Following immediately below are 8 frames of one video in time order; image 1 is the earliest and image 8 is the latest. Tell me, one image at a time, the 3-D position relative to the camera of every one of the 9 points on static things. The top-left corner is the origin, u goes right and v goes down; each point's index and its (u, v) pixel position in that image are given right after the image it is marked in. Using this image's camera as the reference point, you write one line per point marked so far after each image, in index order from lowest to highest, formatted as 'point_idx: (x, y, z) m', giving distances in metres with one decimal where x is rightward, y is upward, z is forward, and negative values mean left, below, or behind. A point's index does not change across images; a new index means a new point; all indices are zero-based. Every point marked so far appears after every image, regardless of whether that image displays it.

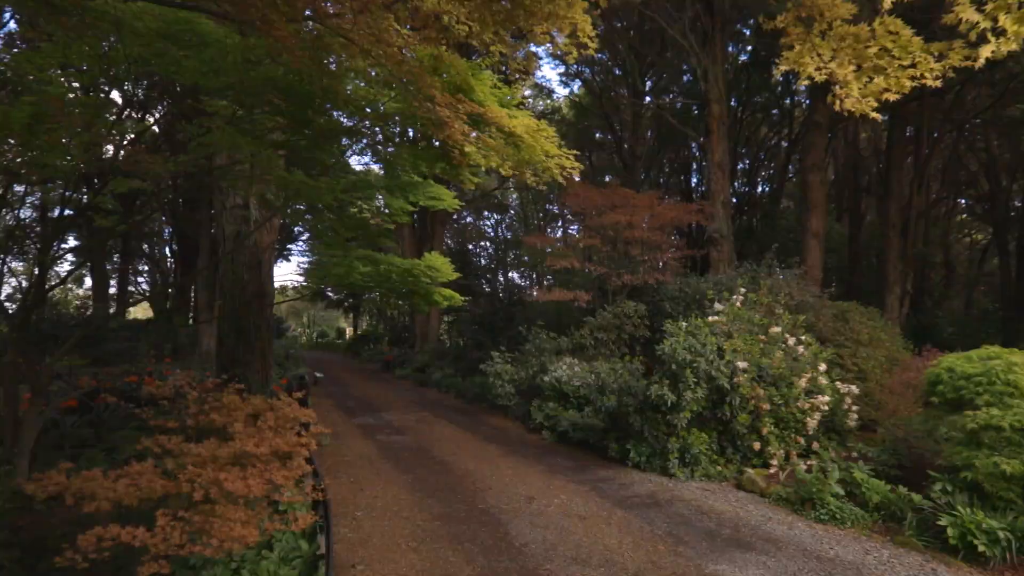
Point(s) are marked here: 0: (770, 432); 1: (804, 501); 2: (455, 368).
0: (+3.2, -1.8, +6.7) m
1: (+2.8, -2.0, +5.2) m
2: (-1.7, -2.3, +15.7) m
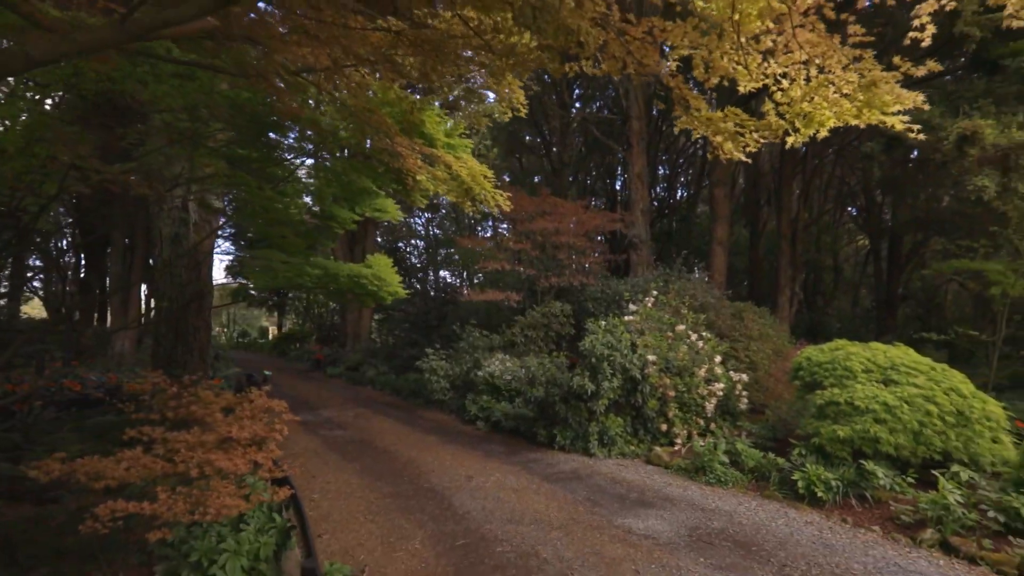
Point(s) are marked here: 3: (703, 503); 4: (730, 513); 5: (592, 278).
0: (+2.3, -1.8, +7.8) m
1: (+2.1, -2.1, +6.3) m
2: (-3.7, -2.3, +16.1) m
3: (+1.9, -2.1, +5.3) m
4: (+2.0, -2.1, +5.0) m
5: (+1.7, +0.3, +11.7) m
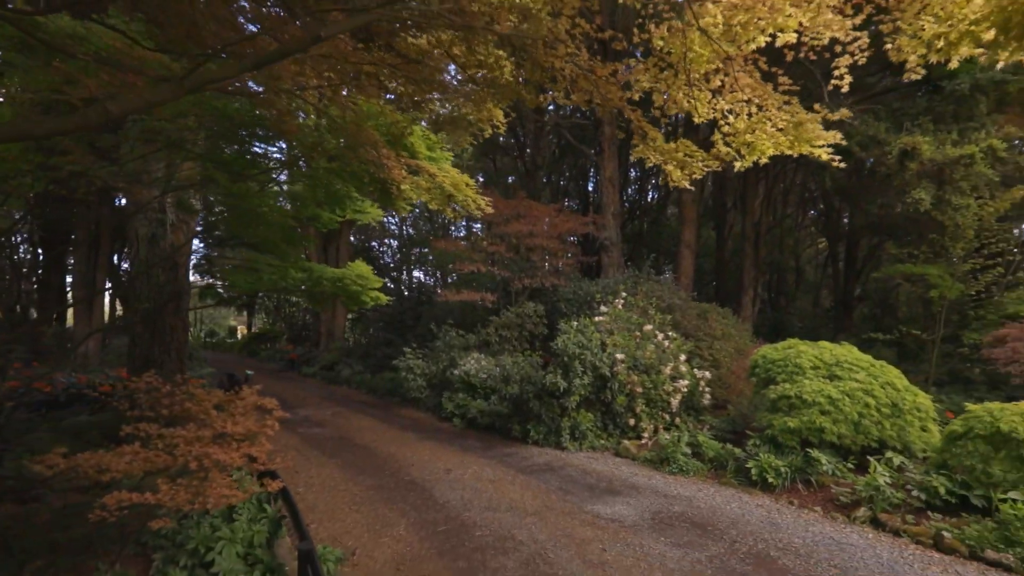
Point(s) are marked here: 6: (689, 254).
0: (+2.0, -1.9, +8.3) m
1: (+1.9, -2.1, +6.8) m
2: (-4.4, -2.3, +16.3) m
3: (+1.6, -2.2, +5.8) m
4: (+1.8, -2.1, +5.5) m
5: (+1.1, +0.2, +12.1) m
6: (+5.2, +1.0, +16.0) m
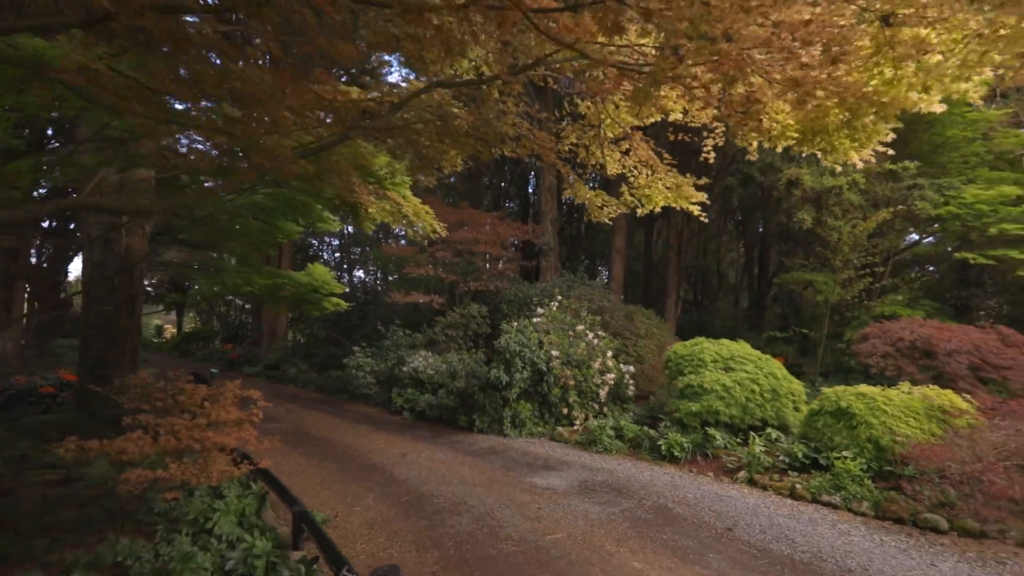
0: (+1.1, -1.9, +9.4) m
1: (+1.1, -2.2, +7.9) m
2: (-6.2, -2.3, +16.7) m
3: (+1.0, -2.2, +6.9) m
4: (+1.2, -2.2, +6.6) m
5: (-0.2, +0.2, +13.2) m
6: (+3.4, +0.9, +17.5) m
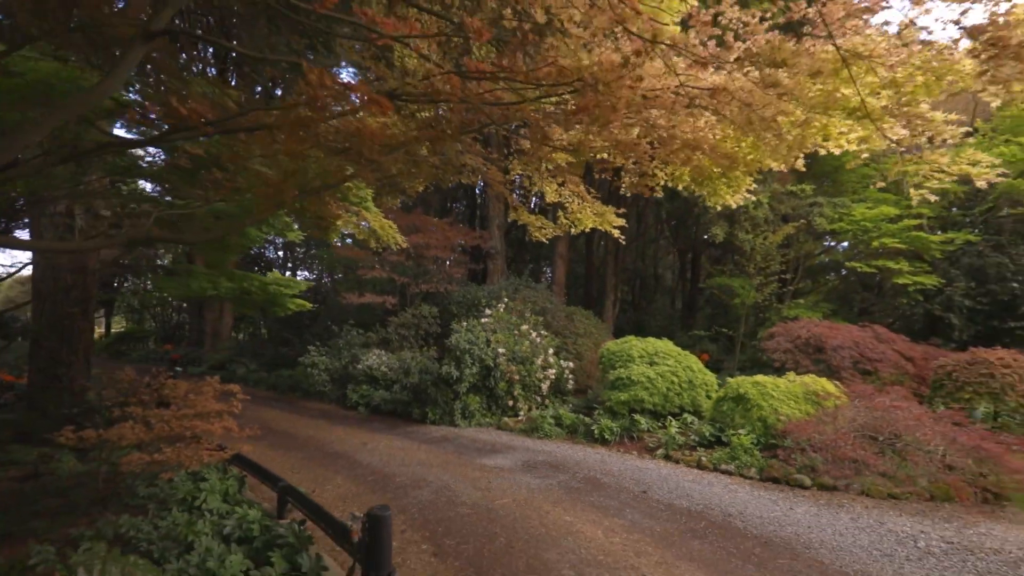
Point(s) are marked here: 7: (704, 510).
0: (+0.1, -2.0, +10.4) m
1: (+0.3, -2.3, +8.9) m
2: (-7.8, -2.3, +16.8) m
3: (+0.3, -2.3, +7.9) m
4: (+0.5, -2.3, +7.6) m
5: (-1.5, +0.1, +14.0) m
6: (+1.7, +0.9, +18.6) m
7: (+1.8, -2.1, +5.1) m
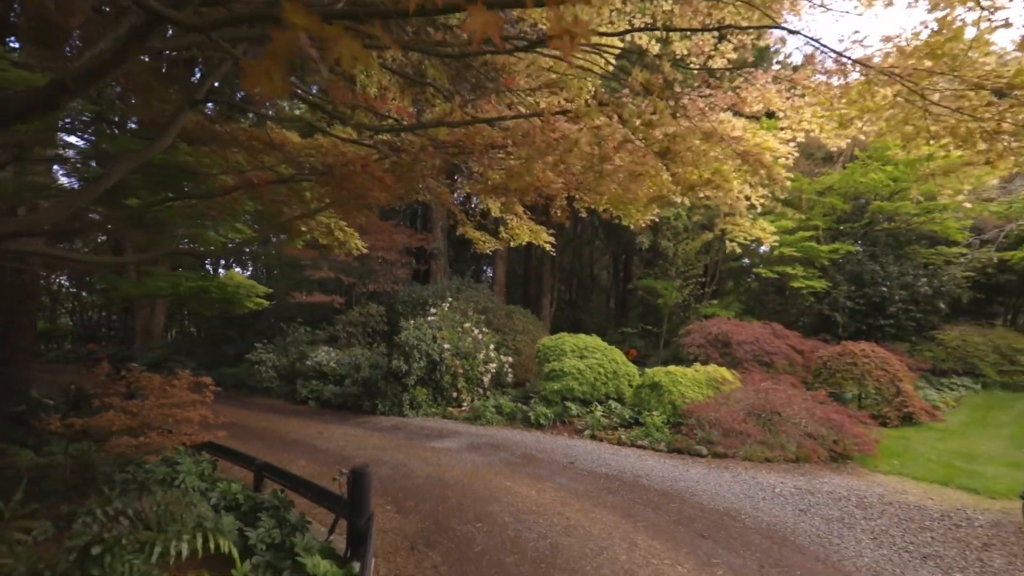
0: (-1.0, -2.0, +11.3) m
1: (-0.7, -2.3, +9.8) m
2: (-9.6, -2.3, +16.8) m
3: (-0.5, -2.3, +8.8) m
4: (-0.3, -2.3, +8.6) m
5: (-3.0, +0.1, +14.7) m
6: (-0.3, +0.9, +19.6) m
7: (+1.2, -2.1, +6.2) m
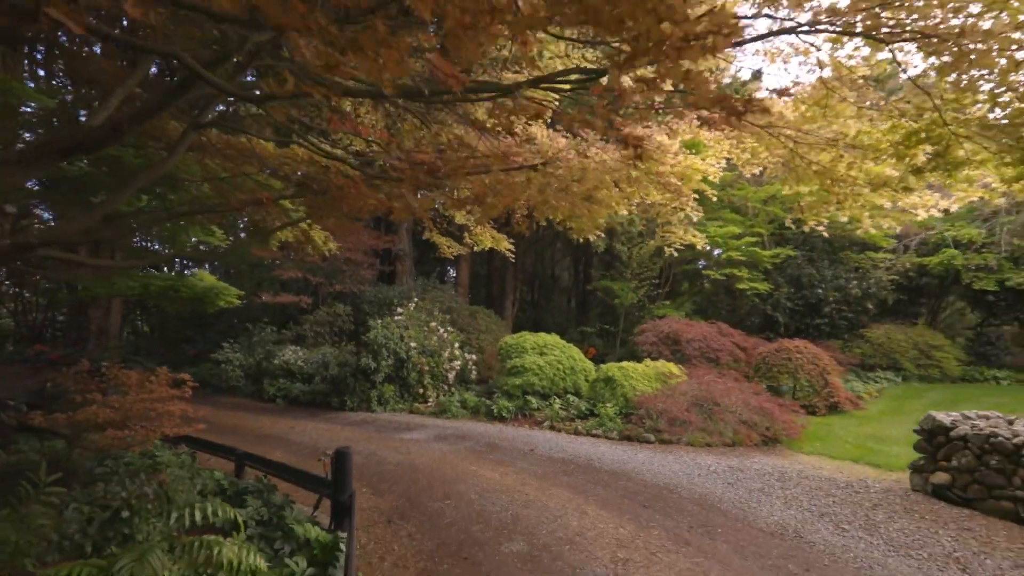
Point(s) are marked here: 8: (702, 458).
0: (-1.8, -2.0, +11.7) m
1: (-1.3, -2.3, +10.3) m
2: (-10.8, -2.2, +16.7) m
3: (-1.2, -2.3, +9.3) m
4: (-0.9, -2.3, +9.1) m
5: (-4.0, +0.1, +15.0) m
6: (-1.7, +0.8, +20.1) m
7: (+0.8, -2.1, +6.8) m
8: (+2.3, -2.1, +6.8) m
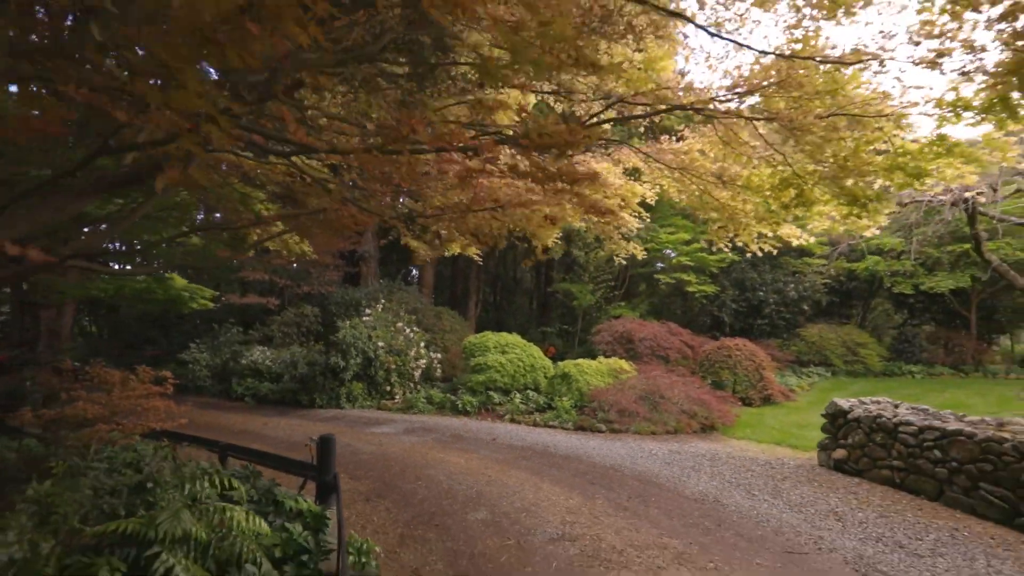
0: (-2.6, -2.1, +12.2) m
1: (-2.1, -2.4, +10.8) m
2: (-11.9, -2.3, +16.6) m
3: (-1.8, -2.4, +9.8) m
4: (-1.5, -2.4, +9.6) m
5: (-5.0, +0.1, +15.3) m
6: (-3.0, +0.8, +20.6) m
7: (+0.3, -2.2, +7.5) m
8: (+1.9, -2.2, +7.6) m
